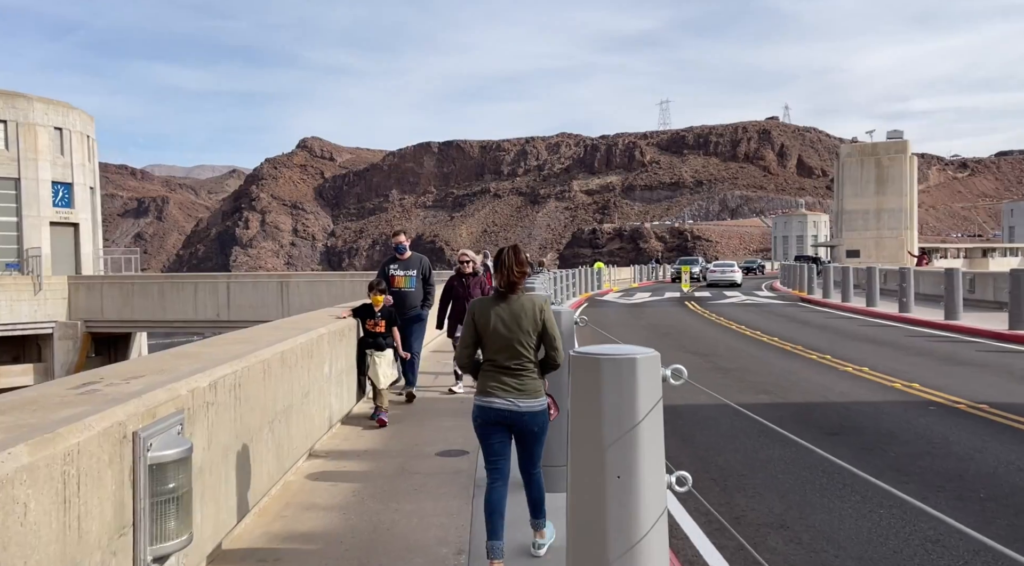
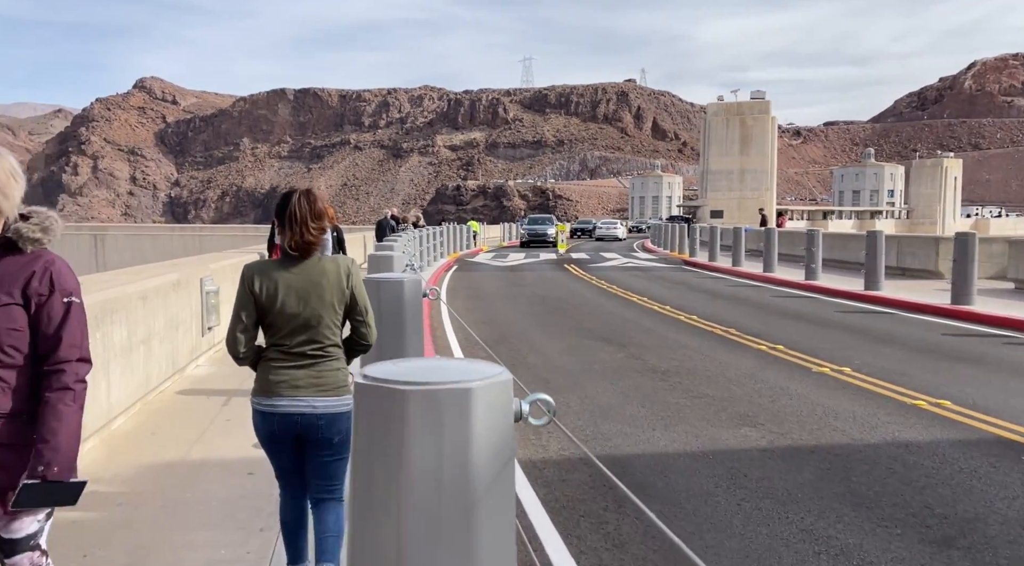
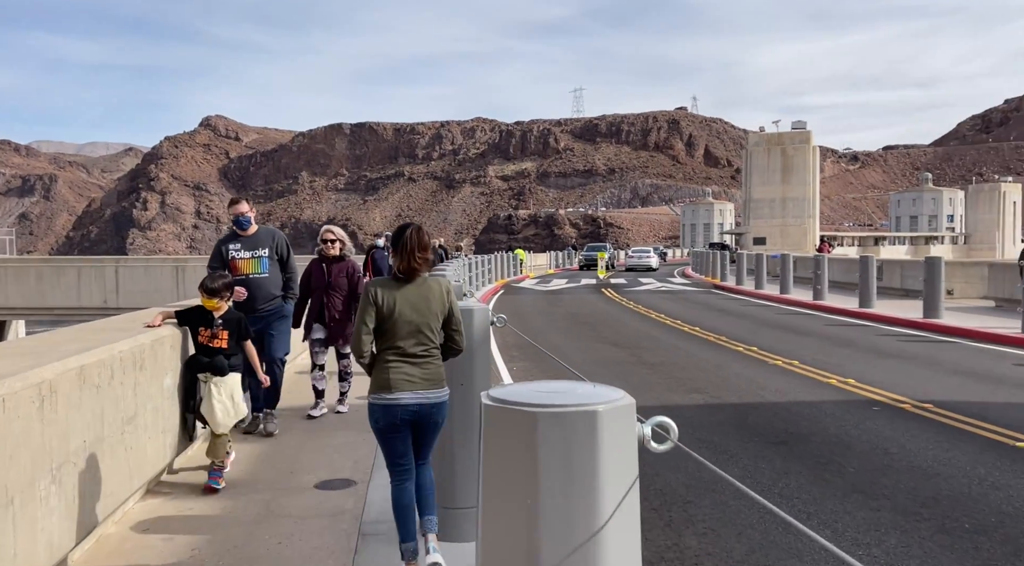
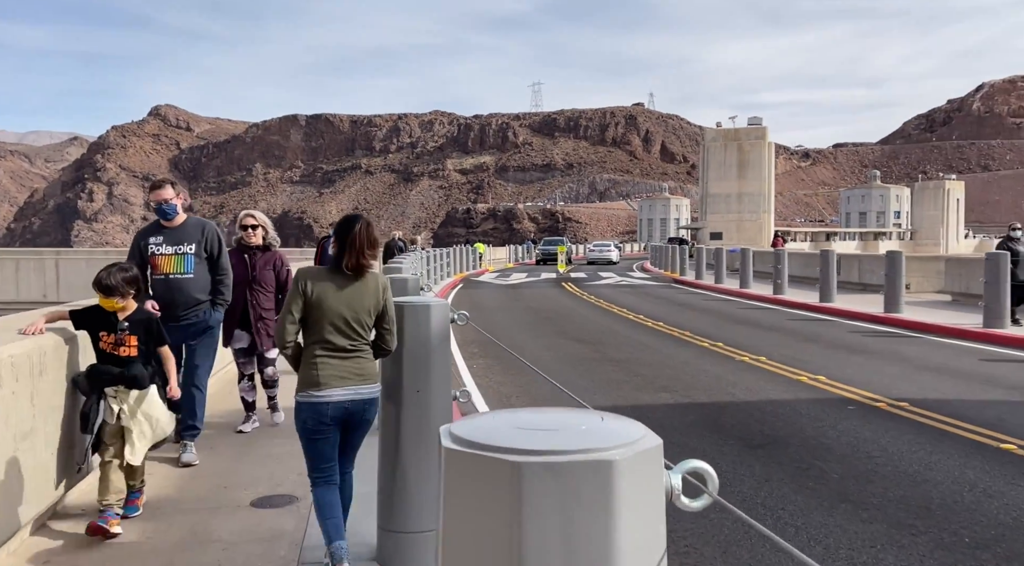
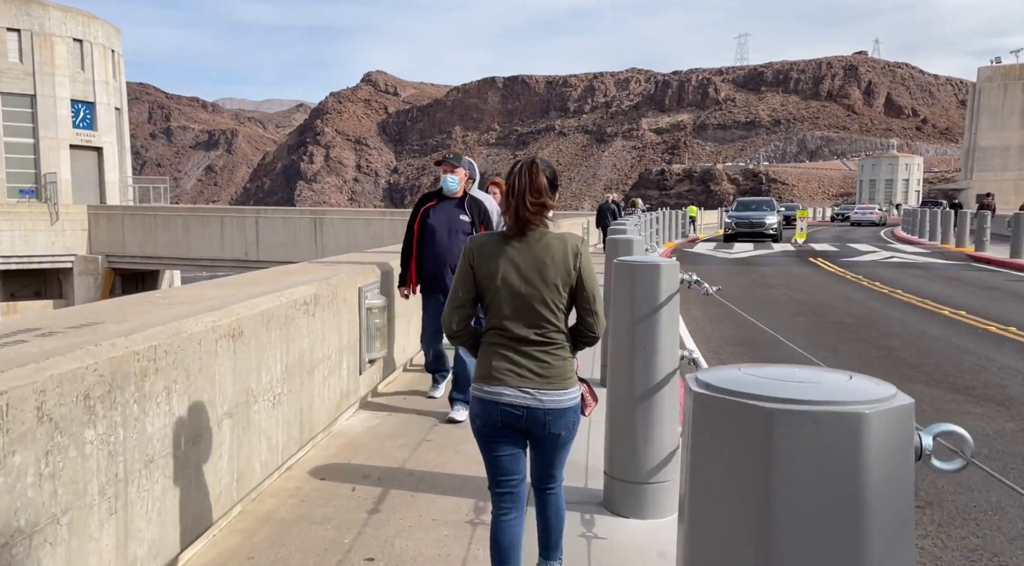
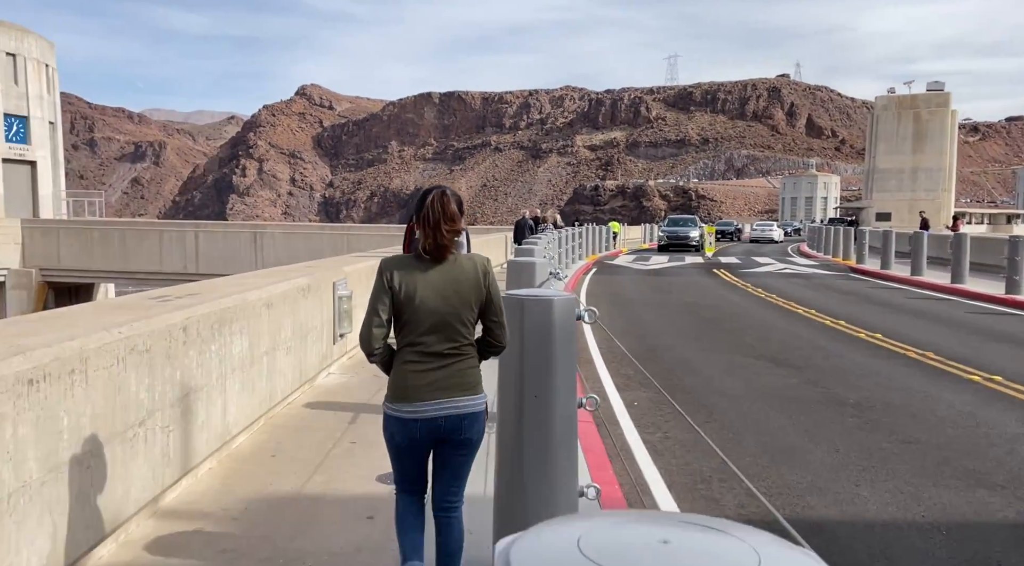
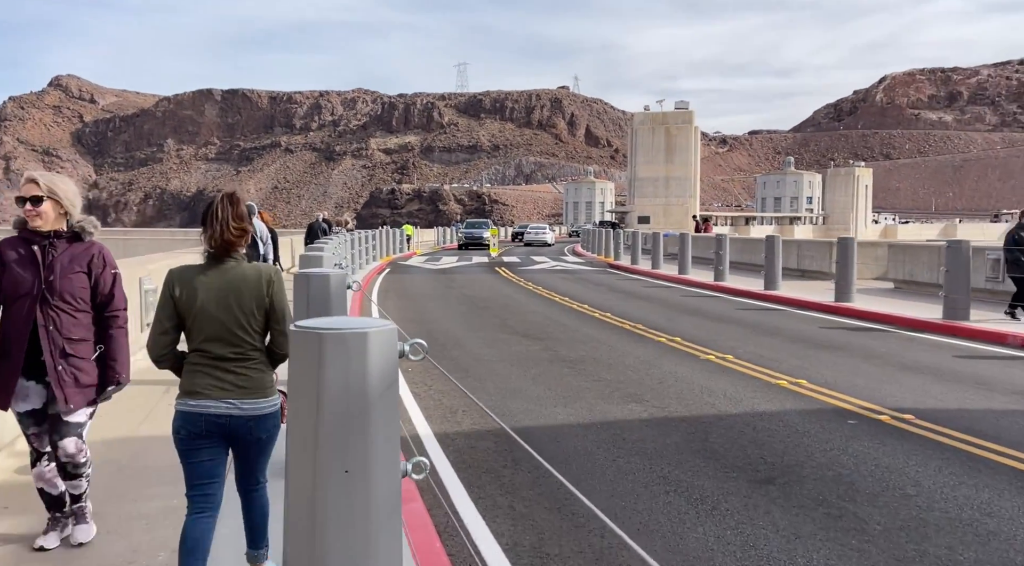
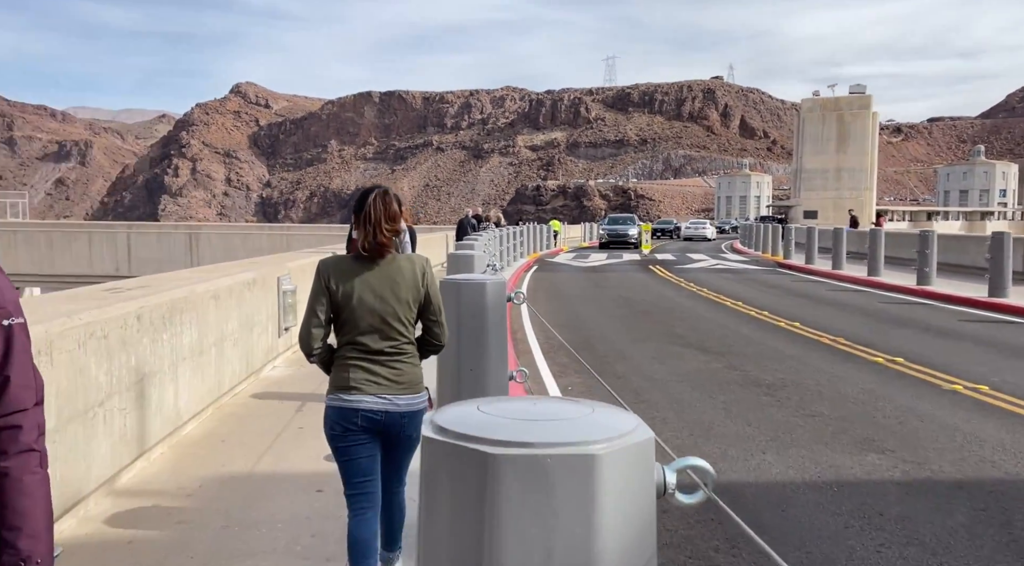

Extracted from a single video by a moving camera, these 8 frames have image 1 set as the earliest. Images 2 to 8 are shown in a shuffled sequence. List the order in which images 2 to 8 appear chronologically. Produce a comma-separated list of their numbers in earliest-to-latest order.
3, 4, 7, 2, 8, 6, 5
